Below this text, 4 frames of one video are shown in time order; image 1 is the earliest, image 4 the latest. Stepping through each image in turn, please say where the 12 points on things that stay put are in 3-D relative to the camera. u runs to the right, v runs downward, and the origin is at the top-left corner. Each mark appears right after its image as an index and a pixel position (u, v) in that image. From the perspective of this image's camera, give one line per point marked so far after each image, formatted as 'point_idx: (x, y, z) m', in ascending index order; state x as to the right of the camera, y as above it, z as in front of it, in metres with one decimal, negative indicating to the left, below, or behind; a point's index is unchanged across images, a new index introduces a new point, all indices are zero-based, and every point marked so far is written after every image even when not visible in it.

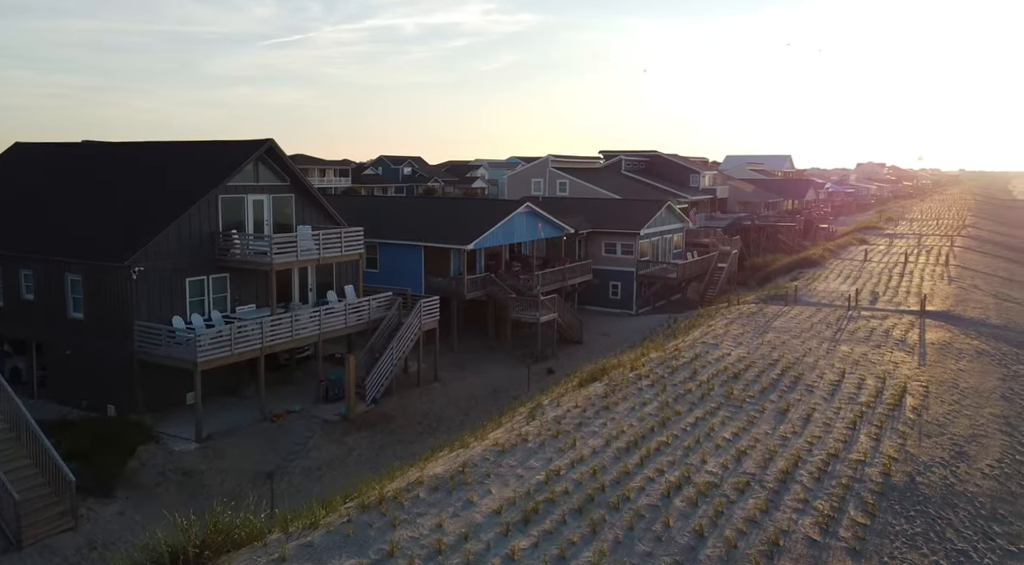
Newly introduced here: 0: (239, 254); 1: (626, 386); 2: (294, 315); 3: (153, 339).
0: (-6.9, +0.7, +18.3) m
1: (+2.6, -2.3, +16.3) m
2: (-5.7, -0.8, +18.8) m
3: (-8.1, -1.3, +16.3) m
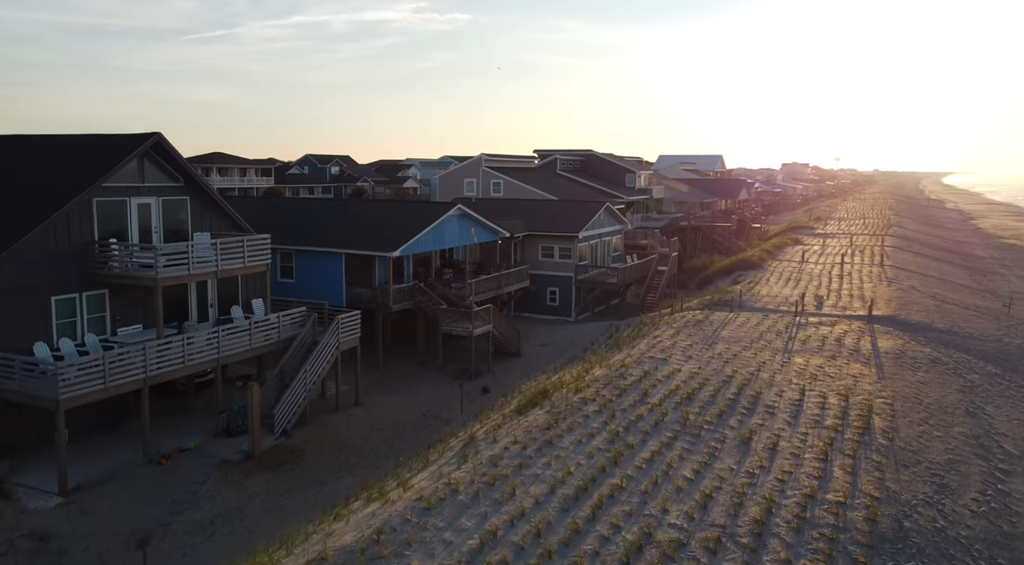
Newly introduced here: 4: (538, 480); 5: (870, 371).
0: (-8.5, +0.3, +15.6) m
1: (+1.2, -2.6, +14.4) m
2: (-7.3, -1.2, +16.2) m
3: (-9.5, -1.7, +13.5) m
4: (+0.4, -3.0, +11.2) m
5: (+8.8, -2.2, +17.6) m
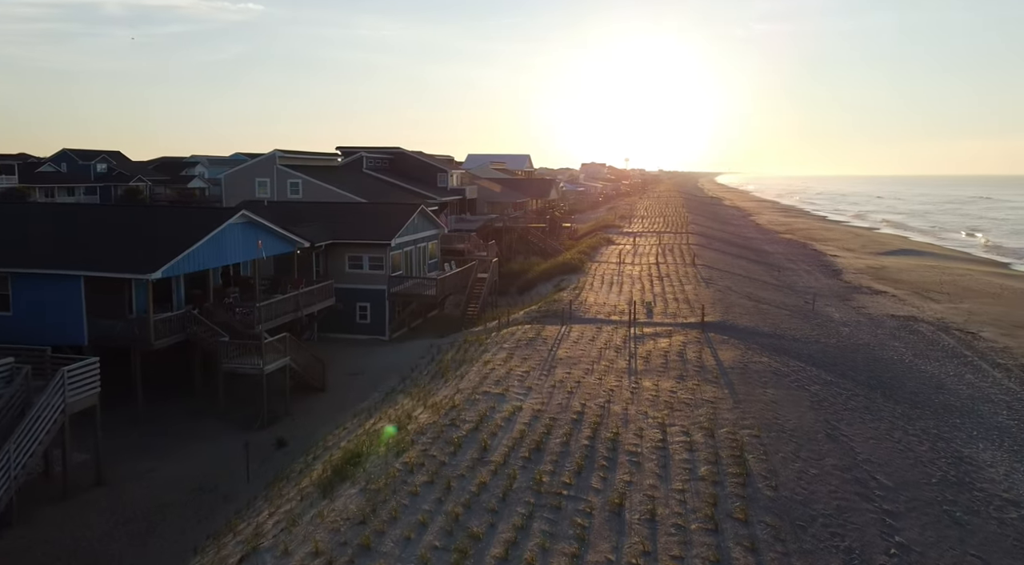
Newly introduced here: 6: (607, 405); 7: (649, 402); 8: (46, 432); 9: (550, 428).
0: (-11.6, -0.5, +9.5) m
1: (-1.8, -3.1, +10.9) m
2: (-10.5, -2.0, +10.4) m
3: (-11.9, -2.6, +7.3) m
4: (-1.7, -3.6, +7.6) m
5: (+4.7, -2.4, +15.9) m
6: (+2.0, -2.5, +15.0) m
7: (+2.9, -2.5, +15.1) m
8: (-8.7, -2.8, +13.5) m
9: (+0.7, -2.7, +13.7) m
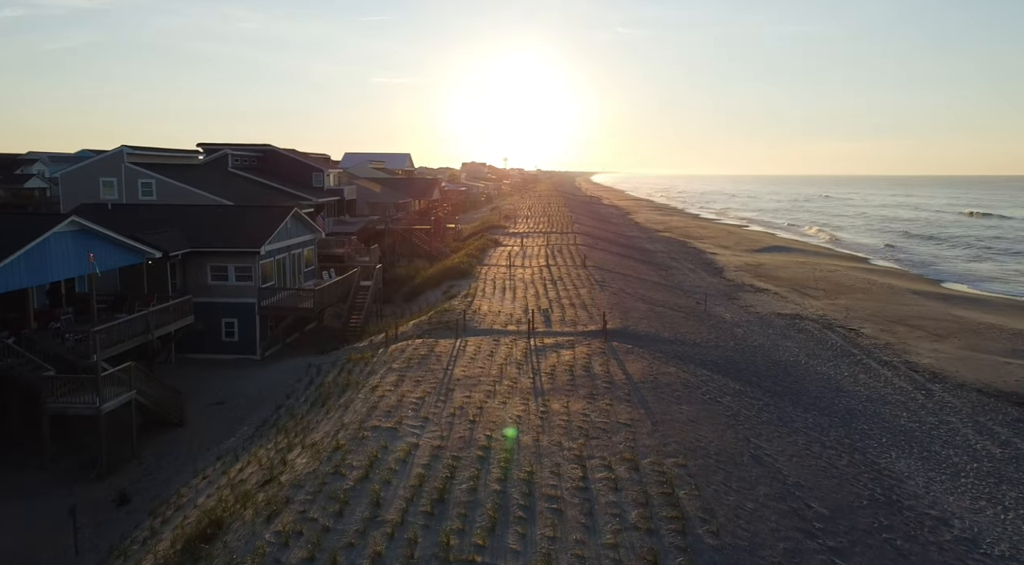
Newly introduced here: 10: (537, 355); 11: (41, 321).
0: (-12.4, -1.1, +5.6) m
1: (-3.0, -3.5, +8.6) m
2: (-11.5, -2.6, +6.7) m
3: (-12.4, -3.1, +3.4) m
4: (-2.3, -3.9, +5.4) m
5: (+2.6, -2.6, +14.6) m
6: (+0.1, -2.8, +13.3) m
7: (+0.9, -2.7, +13.5) m
8: (-10.2, -3.3, +10.0) m
9: (-1.0, -3.0, +11.7) m
10: (+0.7, -1.9, +19.0) m
11: (-11.5, -0.9, +17.6) m
